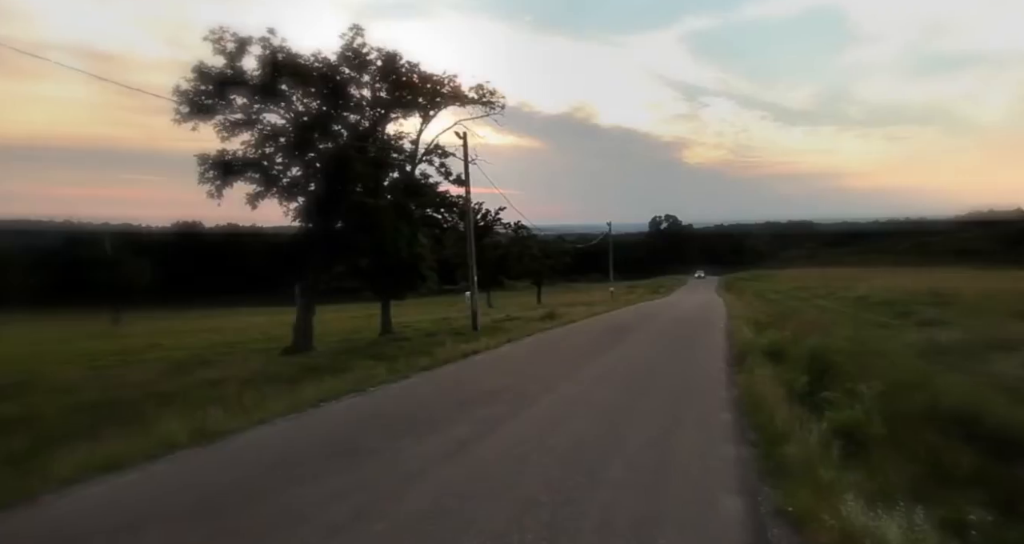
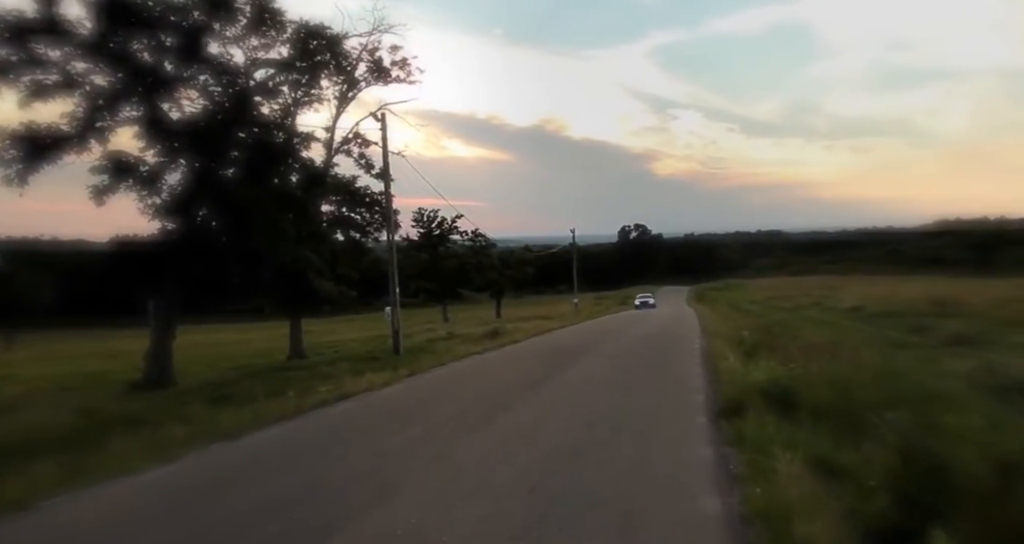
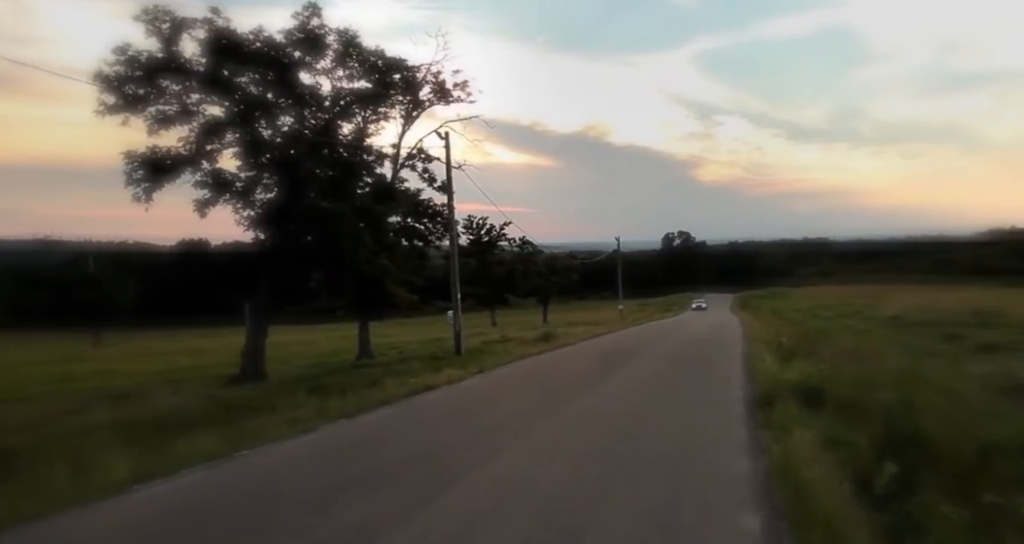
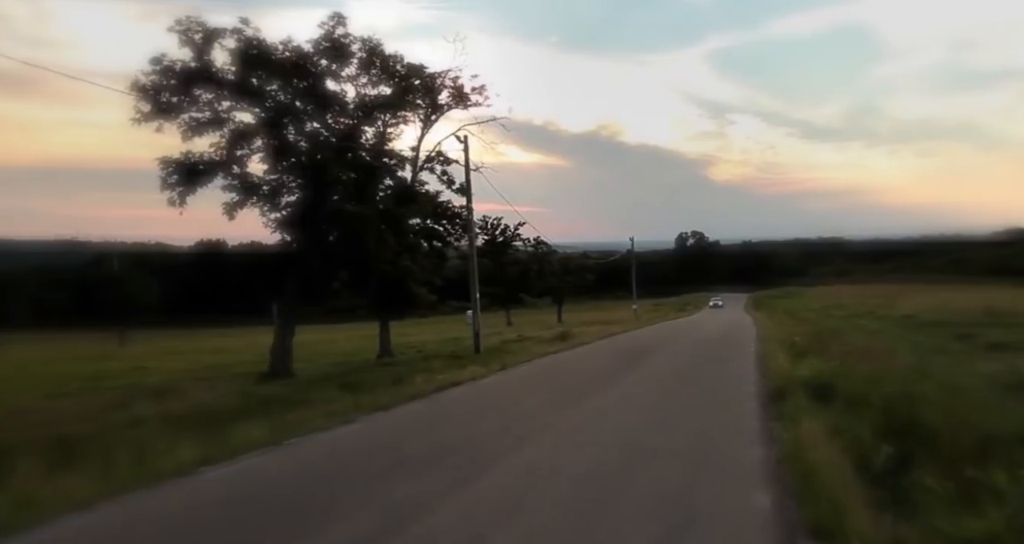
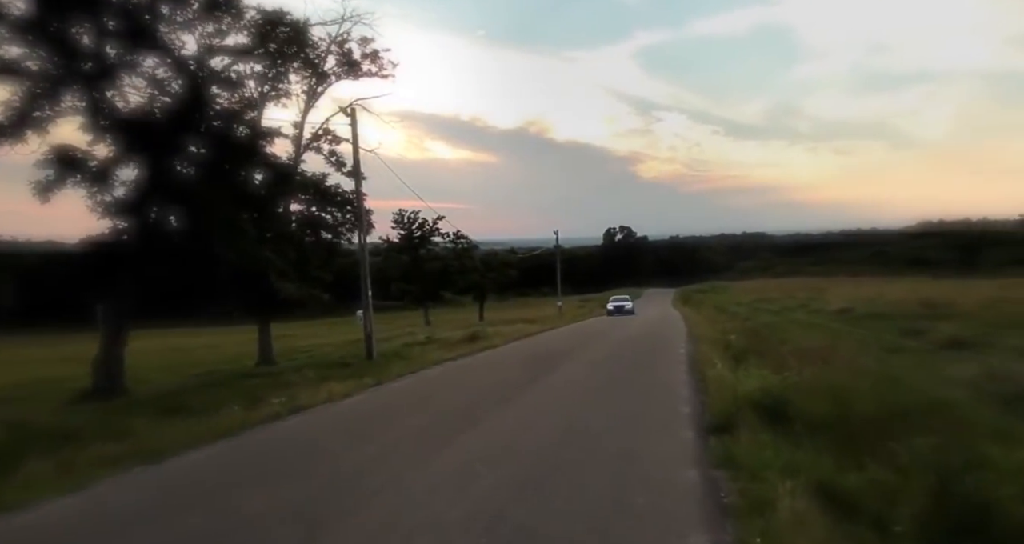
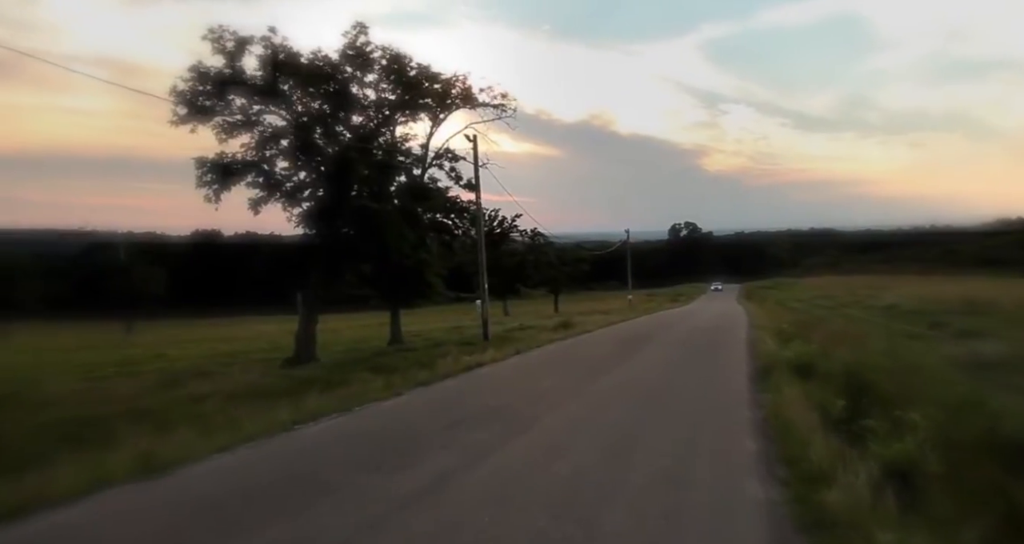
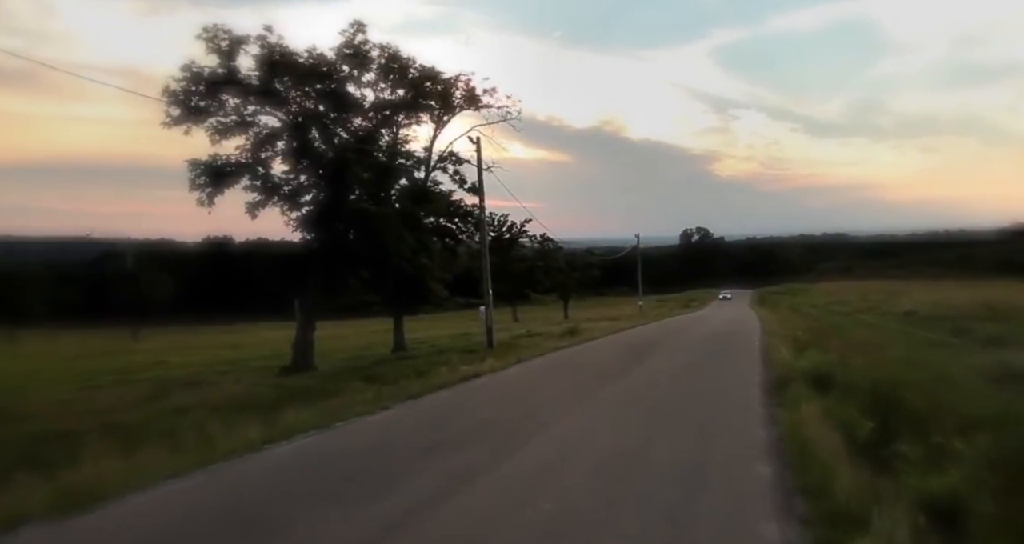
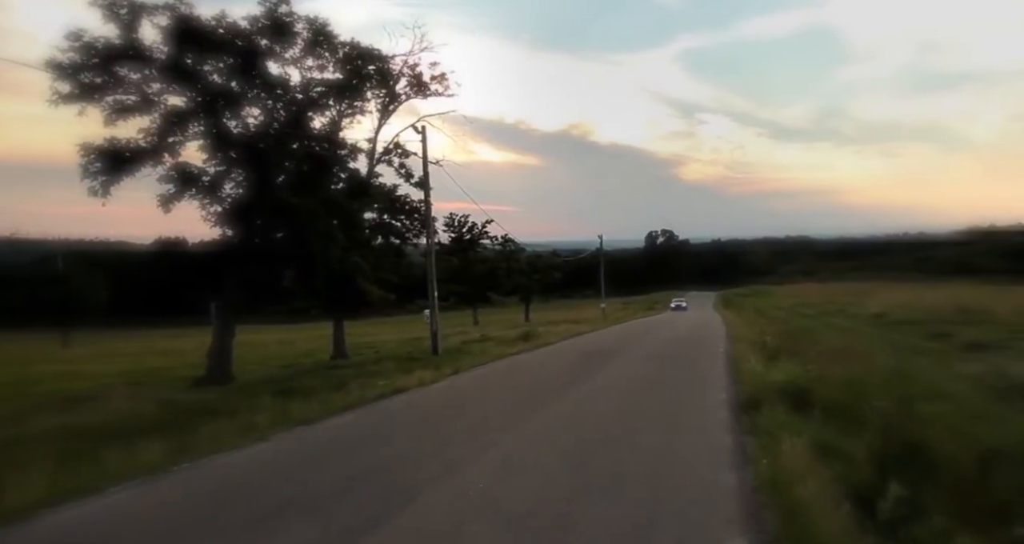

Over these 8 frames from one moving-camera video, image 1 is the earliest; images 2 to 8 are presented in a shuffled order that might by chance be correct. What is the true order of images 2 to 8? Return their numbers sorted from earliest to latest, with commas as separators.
6, 7, 4, 3, 8, 2, 5
